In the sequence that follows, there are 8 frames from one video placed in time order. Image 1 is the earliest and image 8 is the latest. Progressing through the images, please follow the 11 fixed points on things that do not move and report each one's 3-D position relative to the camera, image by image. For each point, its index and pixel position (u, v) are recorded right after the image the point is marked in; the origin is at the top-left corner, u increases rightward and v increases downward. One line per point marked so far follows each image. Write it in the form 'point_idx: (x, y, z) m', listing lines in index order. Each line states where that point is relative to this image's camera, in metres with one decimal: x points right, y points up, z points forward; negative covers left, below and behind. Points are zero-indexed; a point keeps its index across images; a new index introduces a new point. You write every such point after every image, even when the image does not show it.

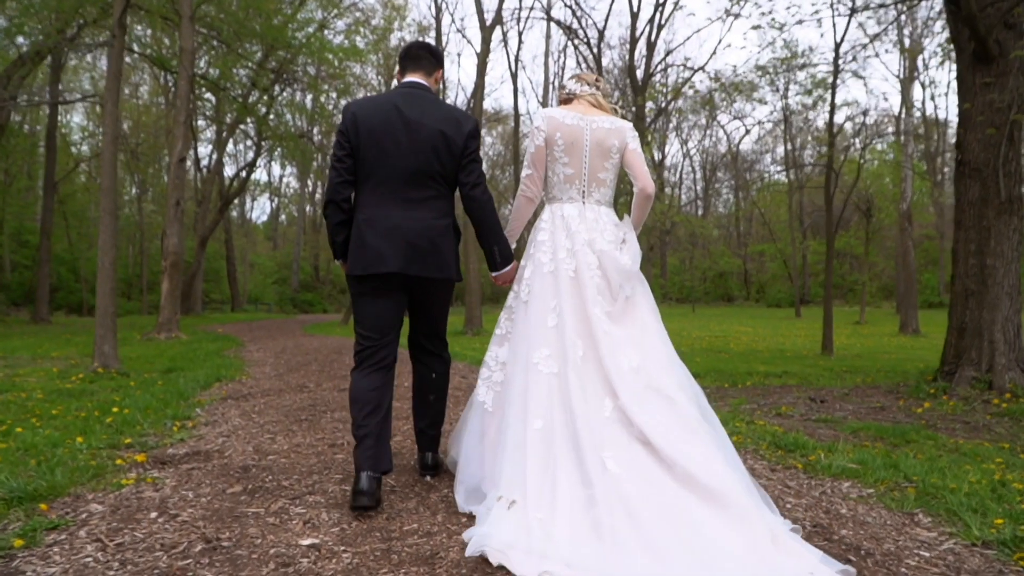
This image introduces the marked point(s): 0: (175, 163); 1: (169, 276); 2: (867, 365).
0: (-7.5, +2.8, +17.7) m
1: (-7.7, +0.3, +17.9) m
2: (+5.8, -1.3, +12.9) m
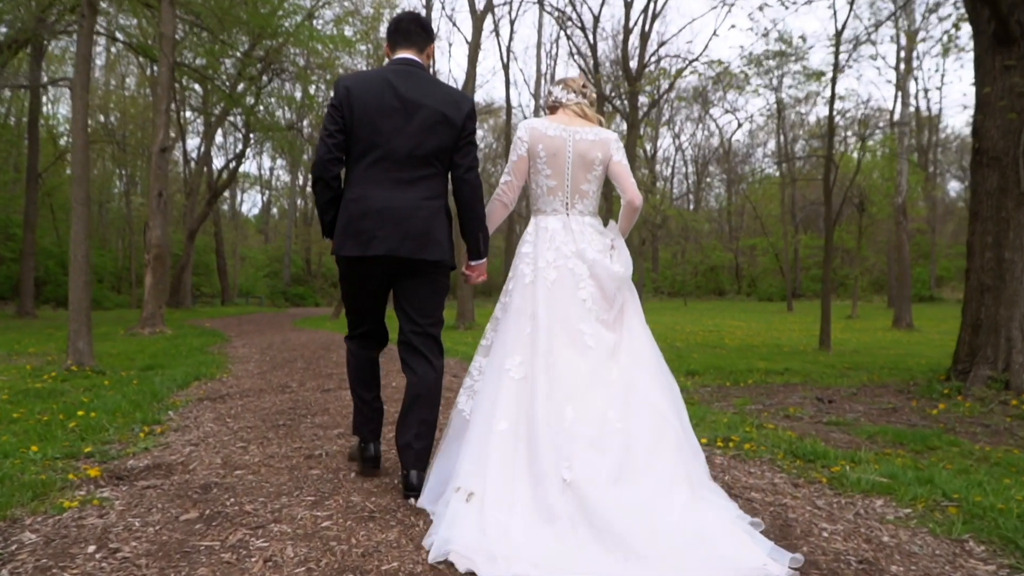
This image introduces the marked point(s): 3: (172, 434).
0: (-7.6, +2.9, +17.2) m
1: (-7.8, +0.4, +17.3) m
2: (+5.6, -1.2, +12.6) m
3: (-2.3, -1.0, +5.4) m
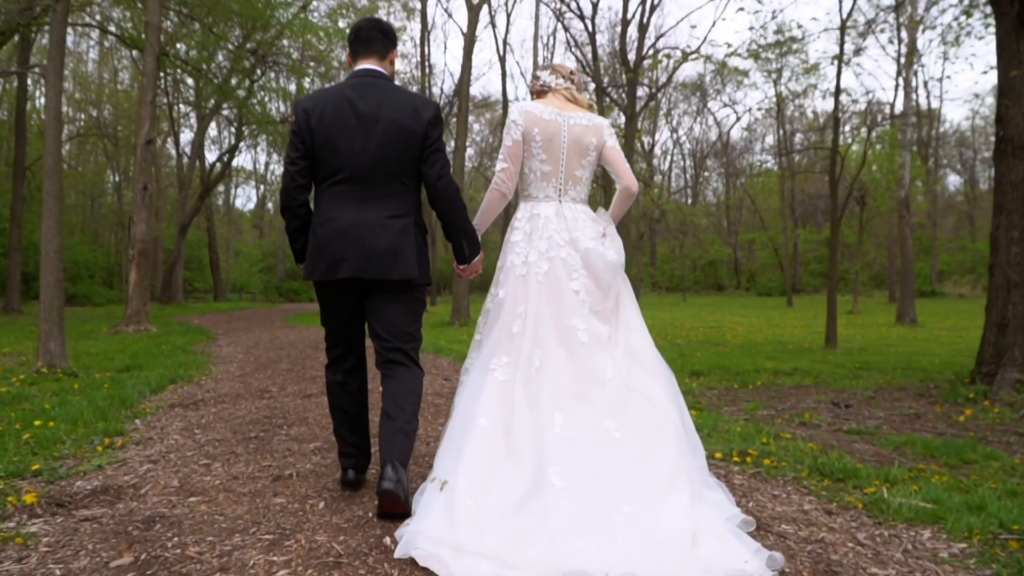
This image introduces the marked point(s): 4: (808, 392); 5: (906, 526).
0: (-7.7, +3.0, +16.6) m
1: (-7.9, +0.5, +16.8) m
2: (+5.6, -1.1, +12.1) m
3: (-2.3, -1.0, +4.9) m
4: (+3.0, -1.1, +8.0) m
5: (+1.6, -1.0, +3.3) m
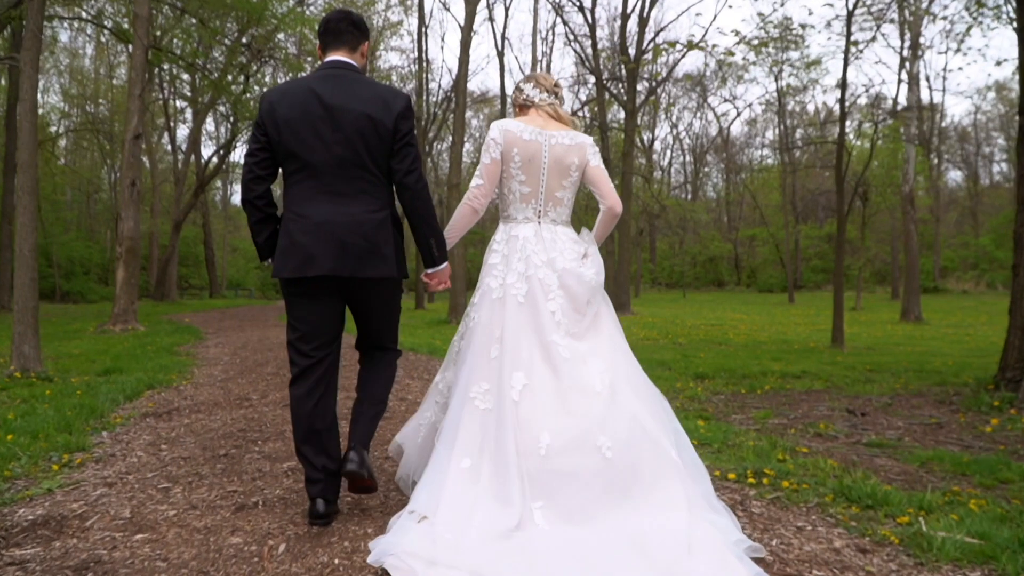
0: (-7.8, +3.0, +16.2) m
1: (-8.0, +0.5, +16.4) m
2: (+5.5, -1.1, +11.7) m
3: (-2.4, -1.0, +4.5) m
4: (+2.9, -1.1, +7.6) m
5: (+1.6, -1.0, +2.9) m
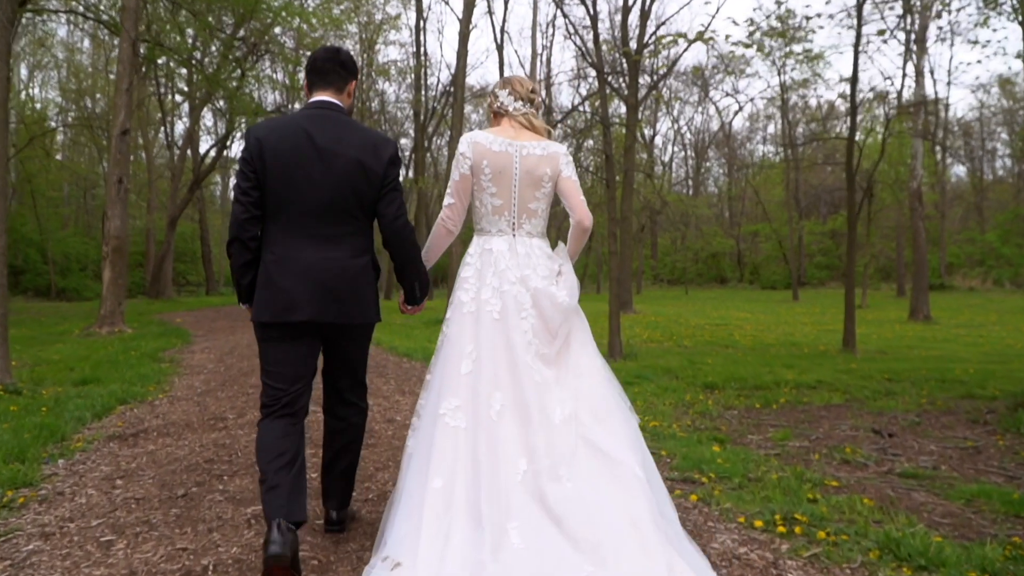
0: (-7.8, +3.0, +15.7) m
1: (-8.0, +0.5, +15.9) m
2: (+5.5, -1.1, +11.2) m
3: (-2.4, -1.1, +4.0) m
4: (+2.9, -1.1, +7.1) m
5: (+1.6, -1.1, +2.4) m
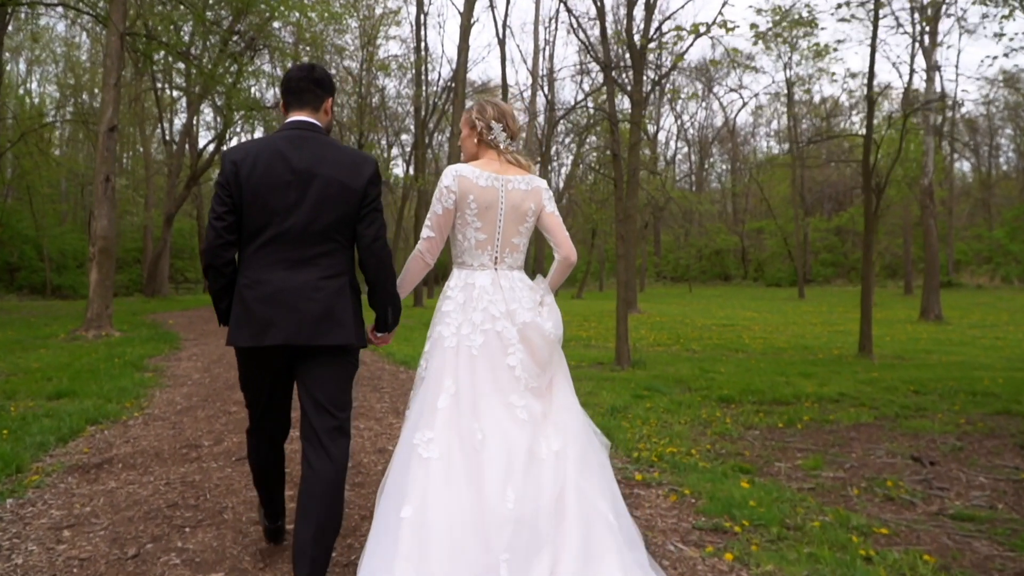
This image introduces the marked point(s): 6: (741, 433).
0: (-7.7, +3.0, +15.1) m
1: (-7.9, +0.5, +15.3) m
2: (+5.6, -1.2, +10.6) m
3: (-2.4, -1.2, +3.4) m
4: (+3.0, -1.2, +6.5) m
5: (+1.6, -1.2, +1.8) m
6: (+2.0, -1.2, +6.8) m
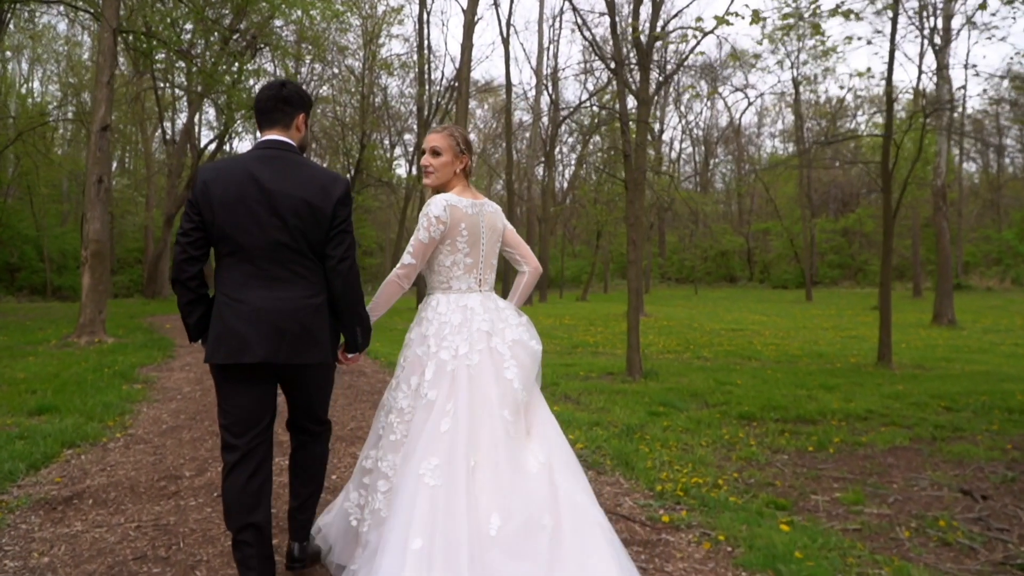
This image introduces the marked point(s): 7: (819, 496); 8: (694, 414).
0: (-7.6, +2.9, +14.6) m
1: (-7.8, +0.4, +14.8) m
2: (+5.7, -1.3, +10.1) m
3: (-2.3, -1.3, +2.9) m
4: (+3.0, -1.3, +6.0) m
5: (+1.7, -1.3, +1.3) m
6: (+2.0, -1.3, +6.3) m
7: (+2.0, -1.4, +5.3) m
8: (+1.9, -1.3, +8.2) m
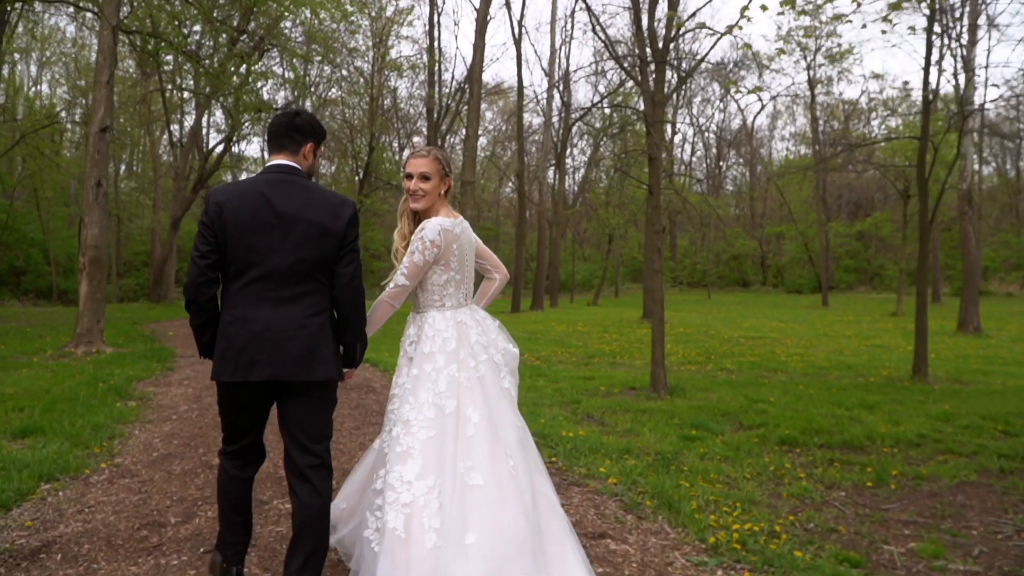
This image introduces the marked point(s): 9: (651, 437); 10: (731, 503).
0: (-7.3, +2.7, +14.1) m
1: (-7.6, +0.3, +14.3) m
2: (+5.9, -1.5, +9.4) m
3: (-2.2, -1.4, +2.3) m
4: (+3.2, -1.5, +5.3) m
5: (+1.8, -1.5, +0.7) m
6: (+2.2, -1.5, +5.7) m
7: (+2.2, -1.5, +4.6) m
8: (+2.1, -1.4, +7.6) m
9: (+1.3, -1.4, +7.5) m
10: (+1.4, -1.4, +5.2) m
